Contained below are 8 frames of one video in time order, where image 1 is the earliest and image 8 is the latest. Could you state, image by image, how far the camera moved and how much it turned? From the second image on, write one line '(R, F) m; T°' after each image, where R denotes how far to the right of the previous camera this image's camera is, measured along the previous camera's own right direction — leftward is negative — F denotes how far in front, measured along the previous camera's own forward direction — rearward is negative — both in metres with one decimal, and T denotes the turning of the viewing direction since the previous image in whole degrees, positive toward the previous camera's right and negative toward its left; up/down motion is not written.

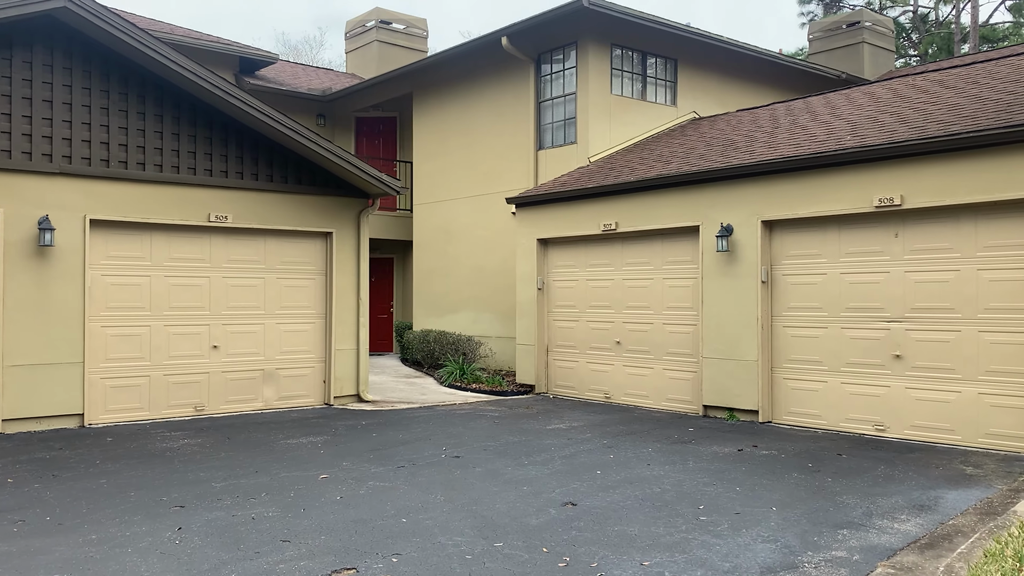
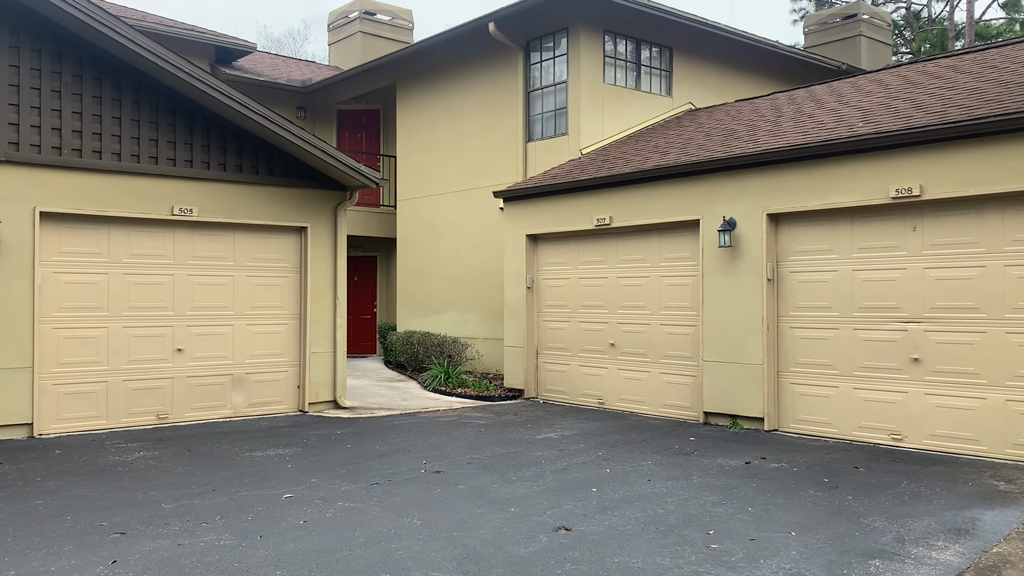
(0.0, +0.7) m; +1°
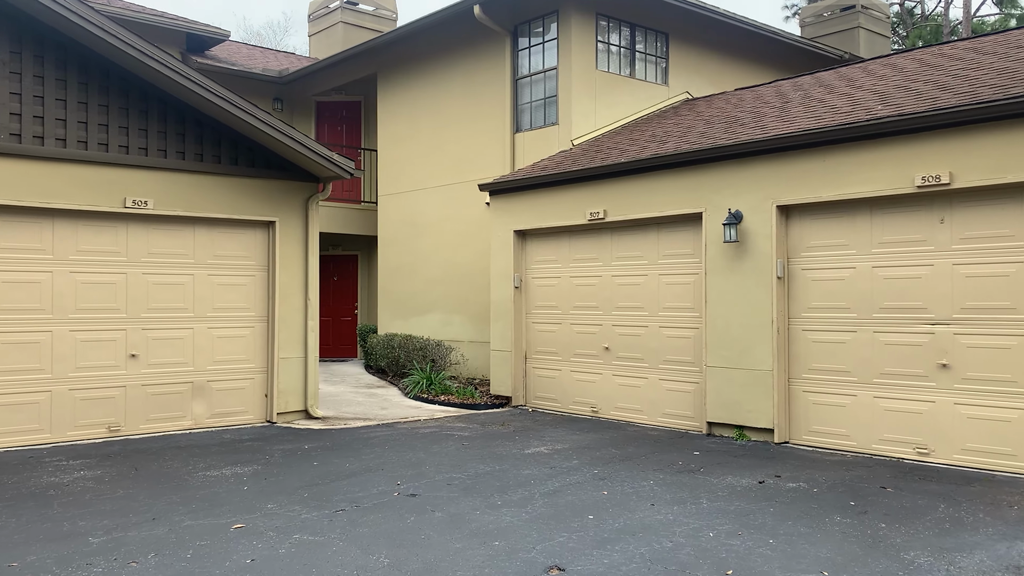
(0.0, +0.8) m; +1°
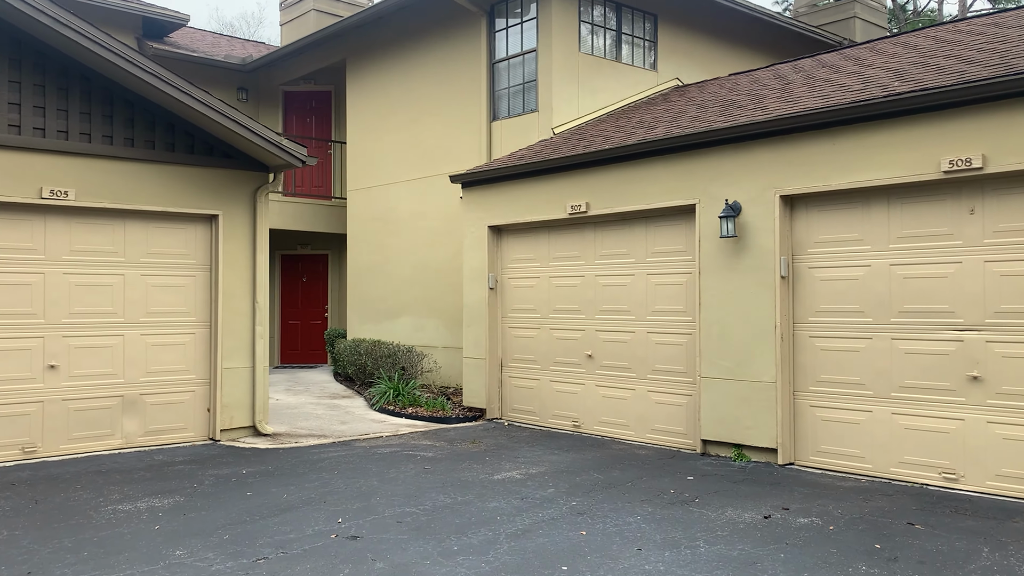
(+0.2, +1.0) m; +1°
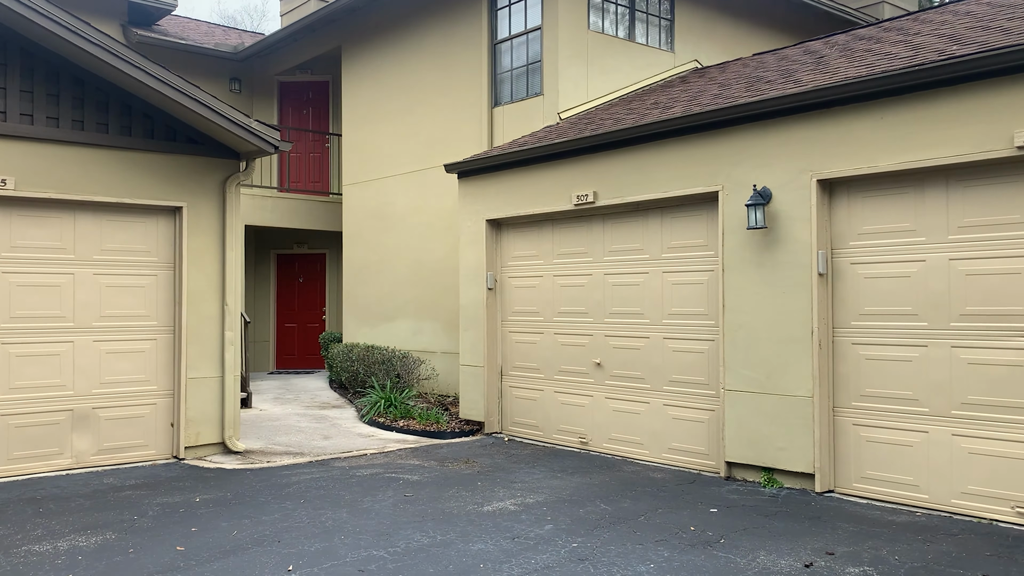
(+0.2, +0.9) m; -1°
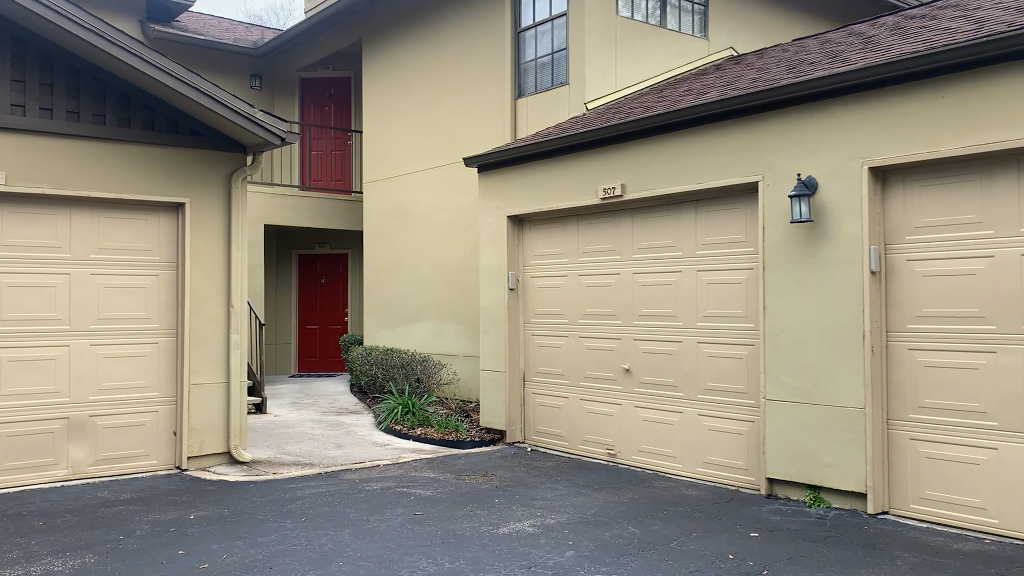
(+0.1, +0.5) m; -2°
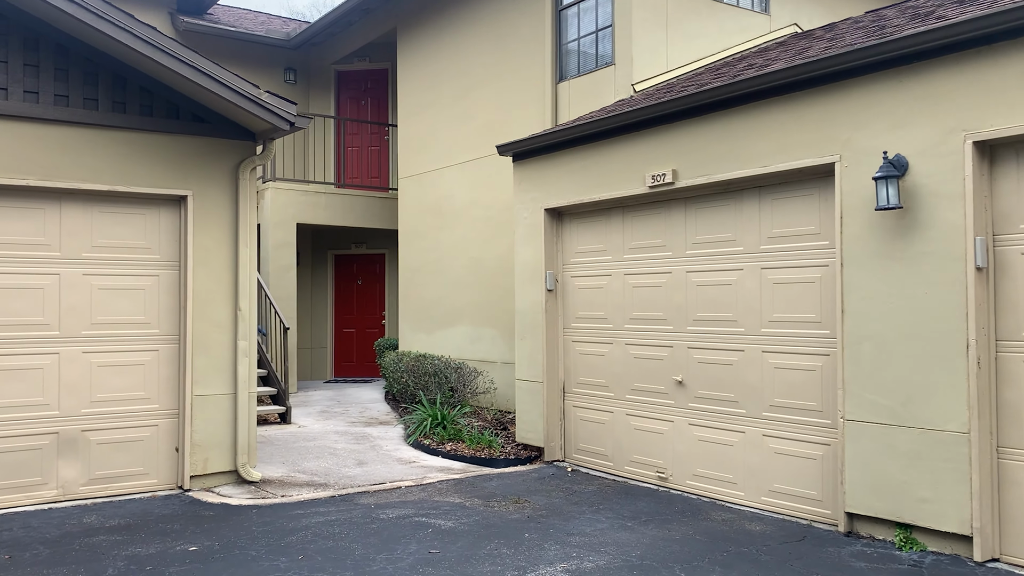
(+0.1, +0.8) m; -3°
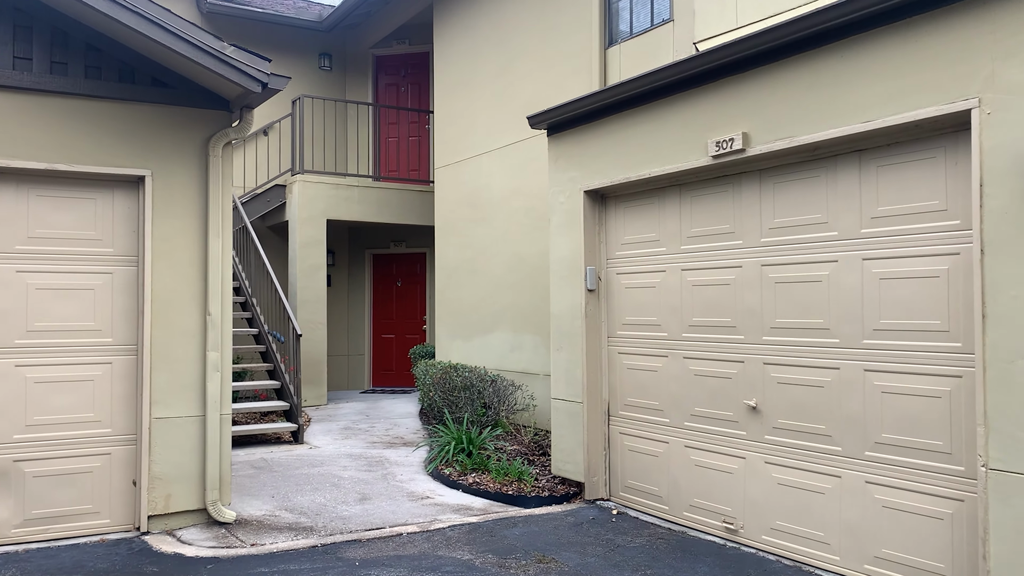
(+0.3, +1.3) m; -5°
